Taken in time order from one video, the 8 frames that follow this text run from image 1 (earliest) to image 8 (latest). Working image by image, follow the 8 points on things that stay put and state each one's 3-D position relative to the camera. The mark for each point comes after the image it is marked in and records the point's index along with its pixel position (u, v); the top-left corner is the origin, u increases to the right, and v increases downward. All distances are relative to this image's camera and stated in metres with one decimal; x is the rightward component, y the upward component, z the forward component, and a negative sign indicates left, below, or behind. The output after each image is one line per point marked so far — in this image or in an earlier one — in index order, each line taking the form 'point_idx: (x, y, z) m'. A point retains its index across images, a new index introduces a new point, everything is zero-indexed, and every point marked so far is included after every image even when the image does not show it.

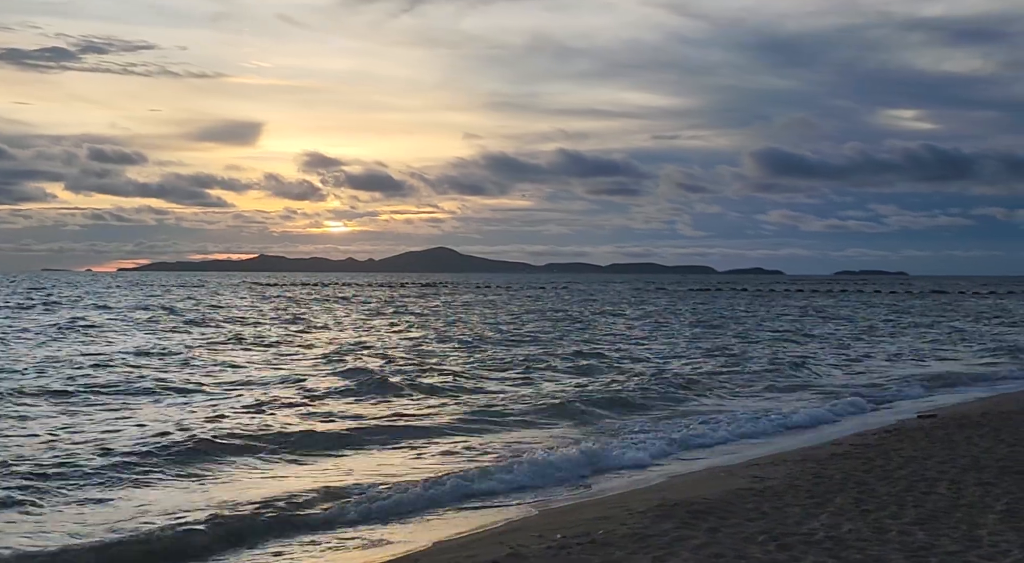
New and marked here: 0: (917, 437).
0: (+6.1, -2.3, +14.2) m
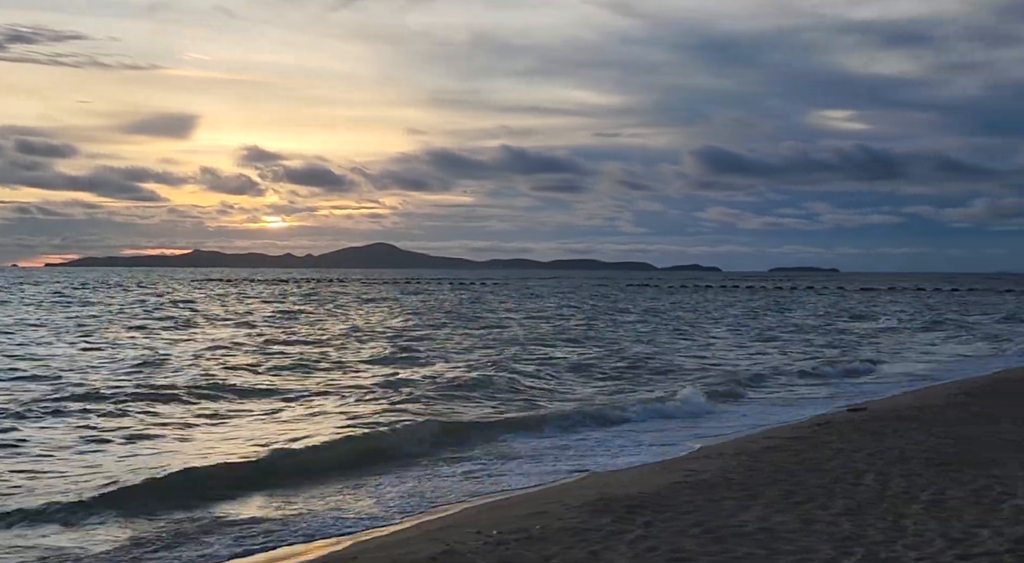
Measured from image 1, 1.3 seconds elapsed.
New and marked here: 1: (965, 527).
0: (+5.1, -2.3, +14.3) m
1: (+5.5, -2.9, +10.9) m
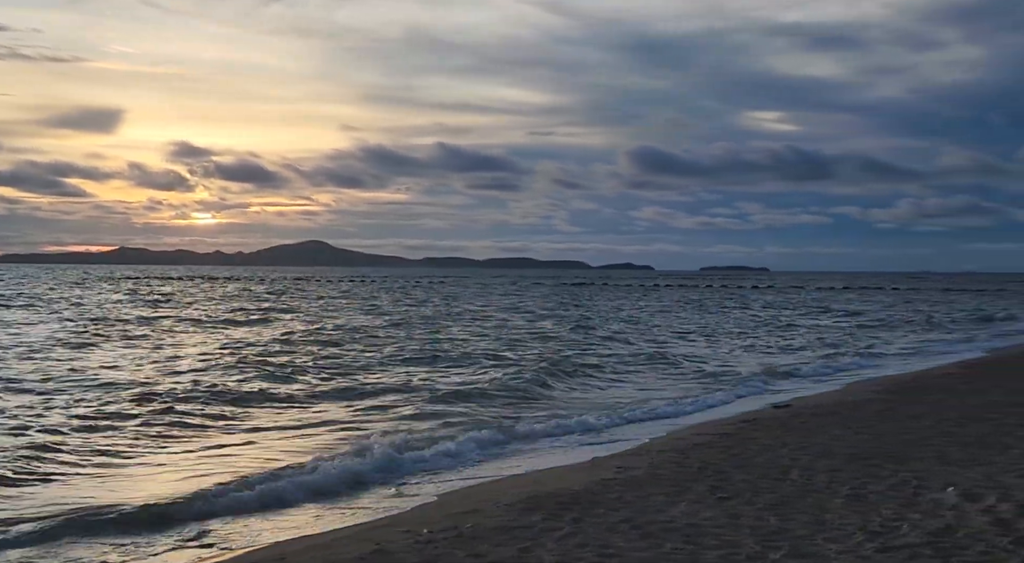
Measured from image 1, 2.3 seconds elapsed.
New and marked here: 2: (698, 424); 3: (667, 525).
0: (+4.1, -2.3, +14.5) m
1: (+4.6, -2.9, +11.2) m
2: (+2.9, -2.3, +15.0) m
3: (+2.0, -3.1, +11.6) m
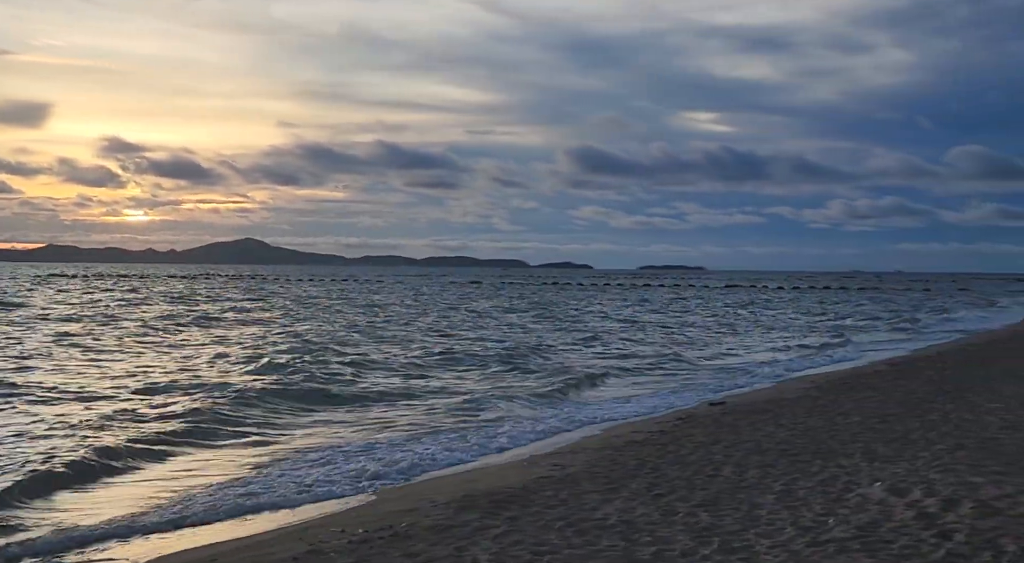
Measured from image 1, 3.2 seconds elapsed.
0: (+3.1, -2.3, +14.7) m
1: (+3.8, -2.9, +11.4) m
2: (+1.9, -2.3, +15.1) m
3: (+1.1, -3.1, +11.7) m
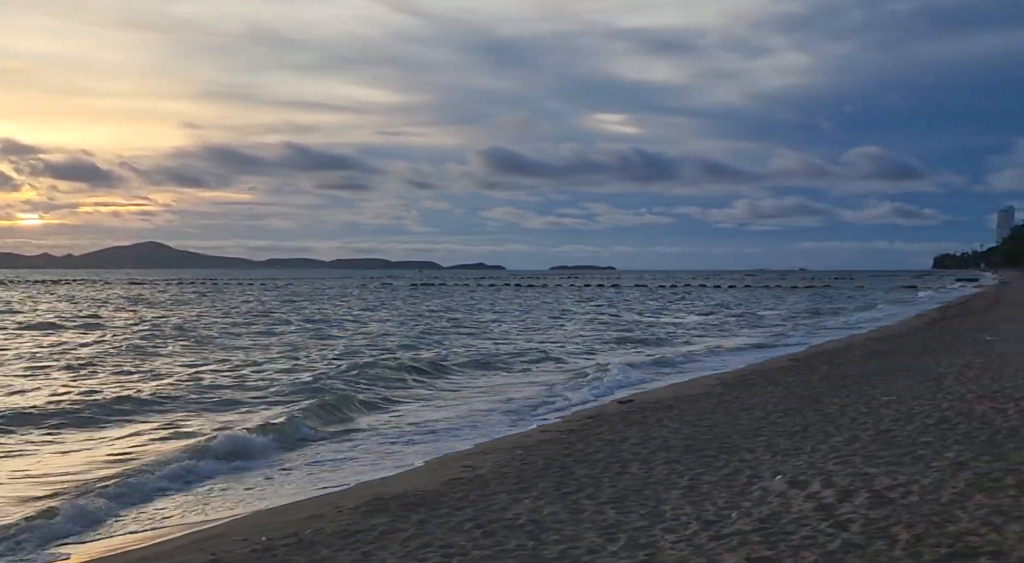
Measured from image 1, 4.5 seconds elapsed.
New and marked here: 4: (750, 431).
0: (+1.7, -2.3, +14.9) m
1: (+2.6, -2.9, +11.6) m
2: (+0.5, -2.3, +15.2) m
3: (-0.1, -3.1, +11.7) m
4: (+3.6, -2.3, +13.9) m
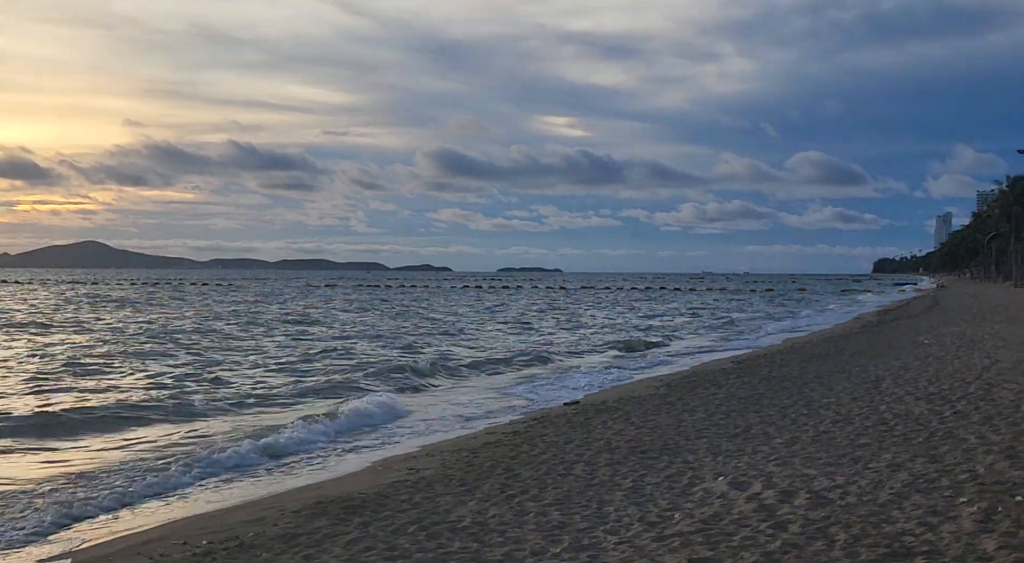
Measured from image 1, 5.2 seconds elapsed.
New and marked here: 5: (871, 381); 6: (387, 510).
0: (+0.8, -2.3, +15.0) m
1: (+1.9, -2.9, +11.7) m
2: (-0.4, -2.3, +15.2) m
3: (-0.8, -3.1, +11.7) m
4: (+2.8, -2.3, +14.0) m
5: (+6.0, -1.7, +15.4) m
6: (-1.7, -3.0, +12.3) m
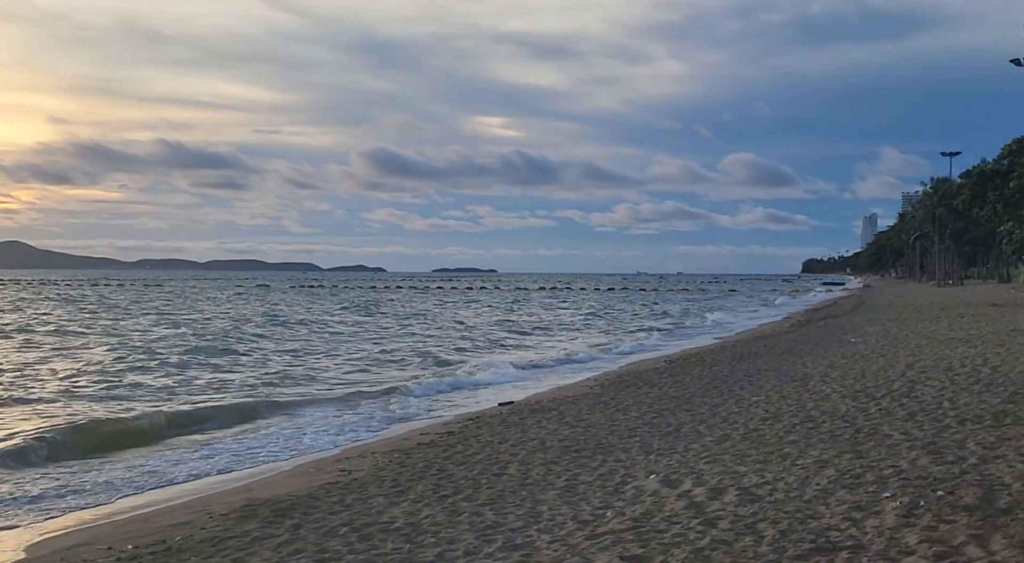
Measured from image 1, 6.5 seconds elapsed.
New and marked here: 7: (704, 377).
0: (-0.2, -2.3, +15.0) m
1: (+1.0, -2.9, +11.7) m
2: (-1.4, -2.4, +15.1) m
3: (-1.7, -3.1, +11.6) m
4: (+1.8, -2.3, +14.1) m
5: (+4.9, -1.7, +15.7) m
6: (-2.6, -3.1, +12.1) m
7: (+3.5, -1.7, +16.3) m
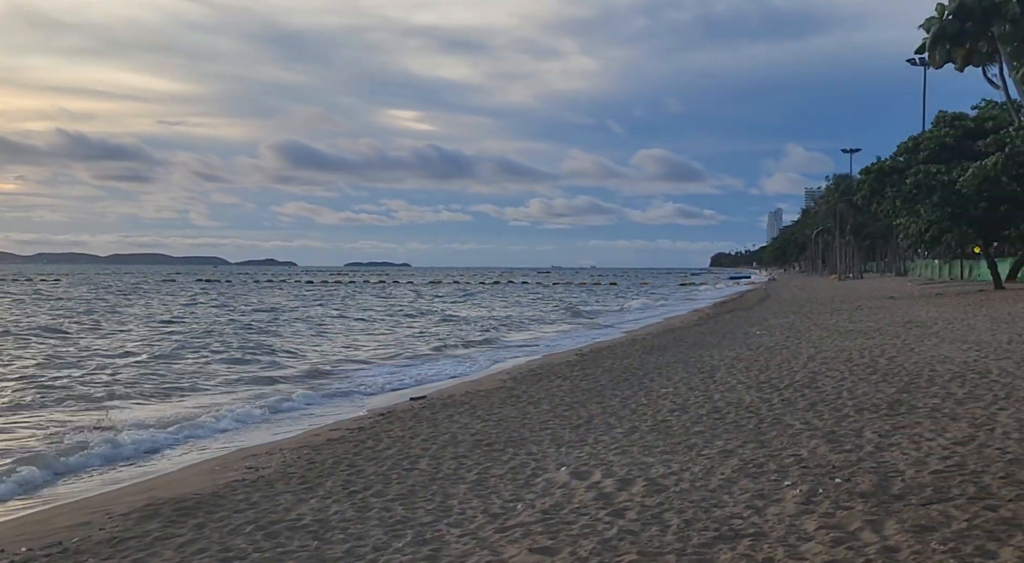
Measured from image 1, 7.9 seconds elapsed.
0: (-1.6, -2.2, +14.9) m
1: (-0.2, -2.8, +11.8) m
2: (-2.8, -2.3, +15.0) m
3: (-2.8, -3.0, +11.5) m
4: (+0.4, -2.2, +14.2) m
5: (+3.5, -1.6, +16.0) m
6: (-3.8, -3.0, +11.9) m
7: (+2.0, -1.6, +16.5) m
